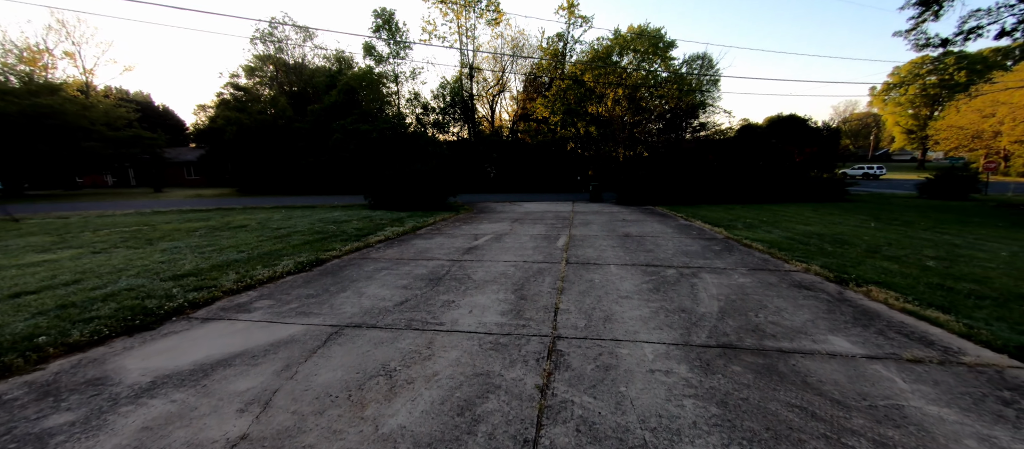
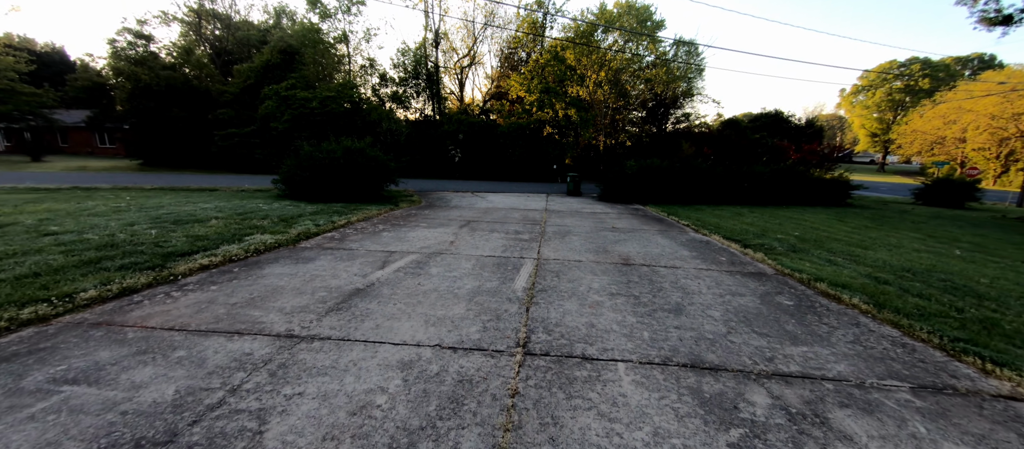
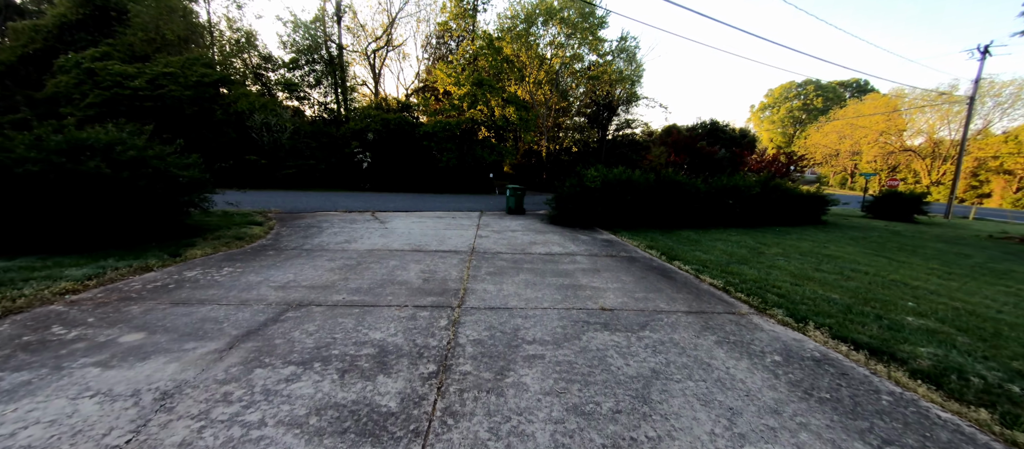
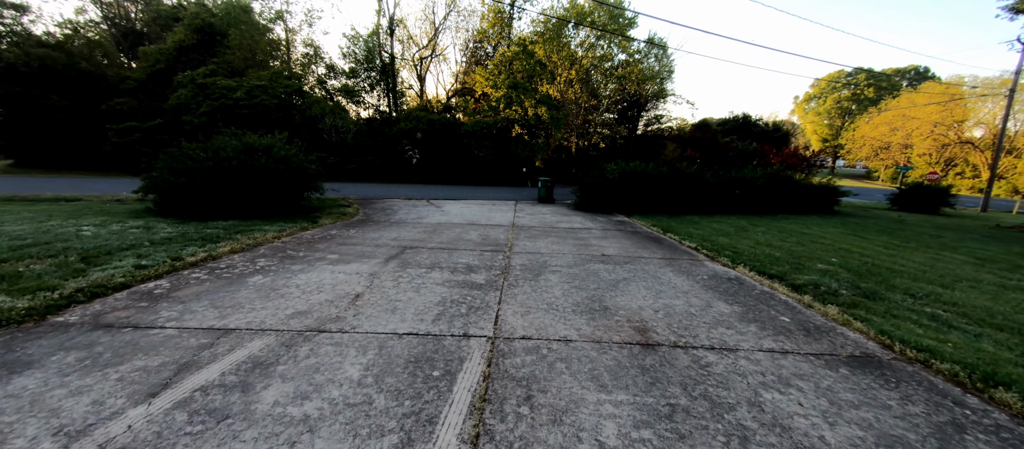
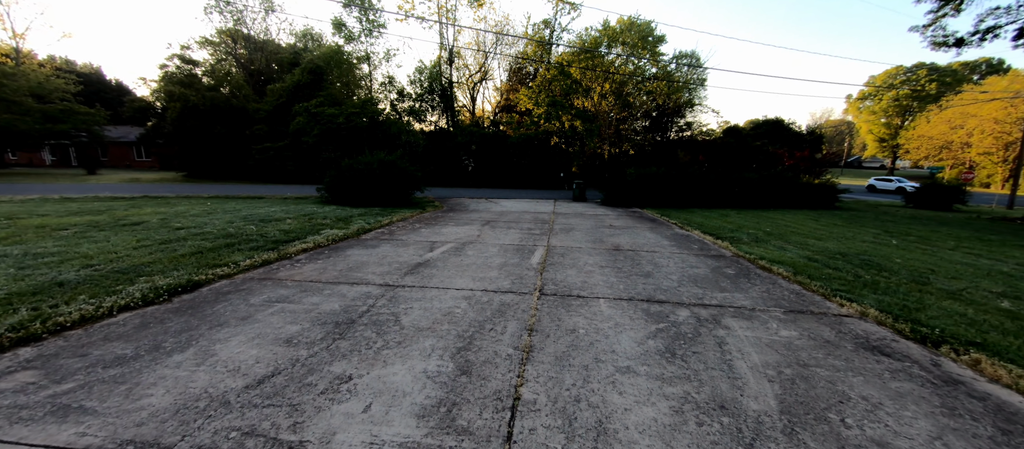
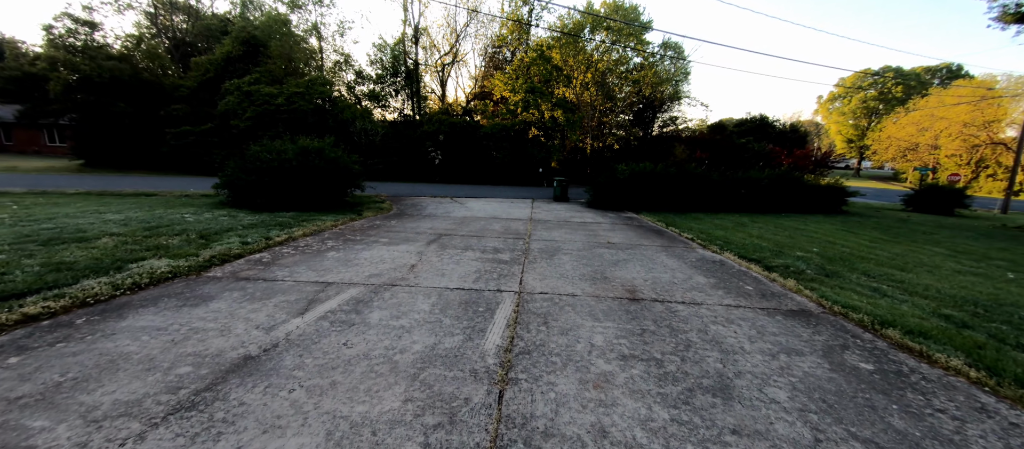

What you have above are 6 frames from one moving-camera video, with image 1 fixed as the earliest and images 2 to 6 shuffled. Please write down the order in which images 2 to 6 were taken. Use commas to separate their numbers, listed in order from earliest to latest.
5, 2, 6, 4, 3
